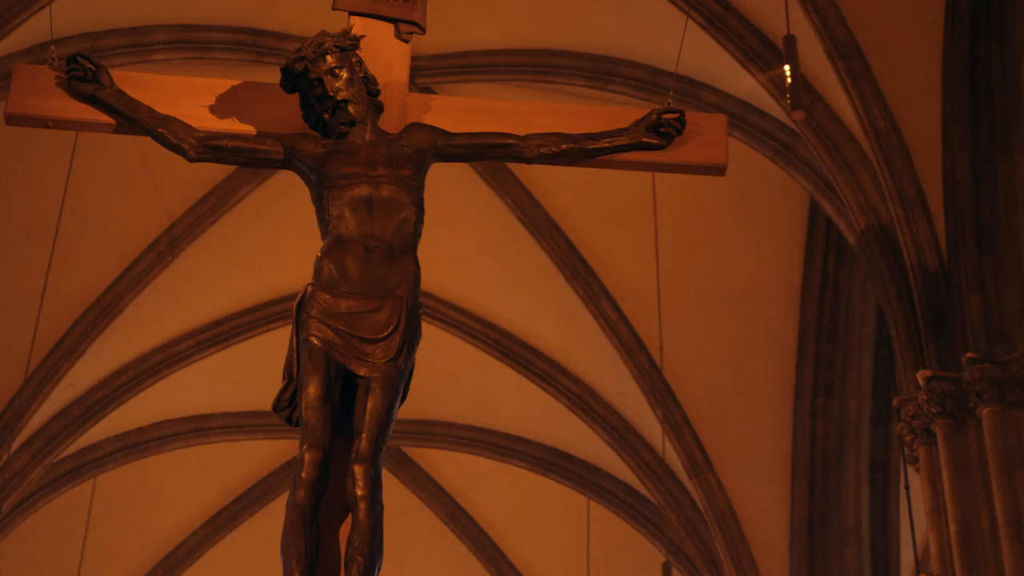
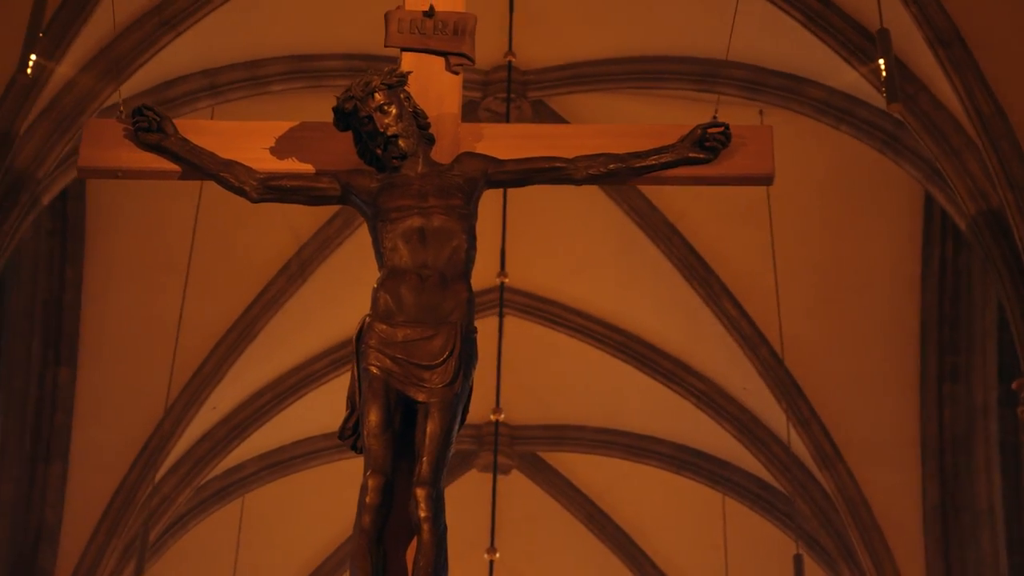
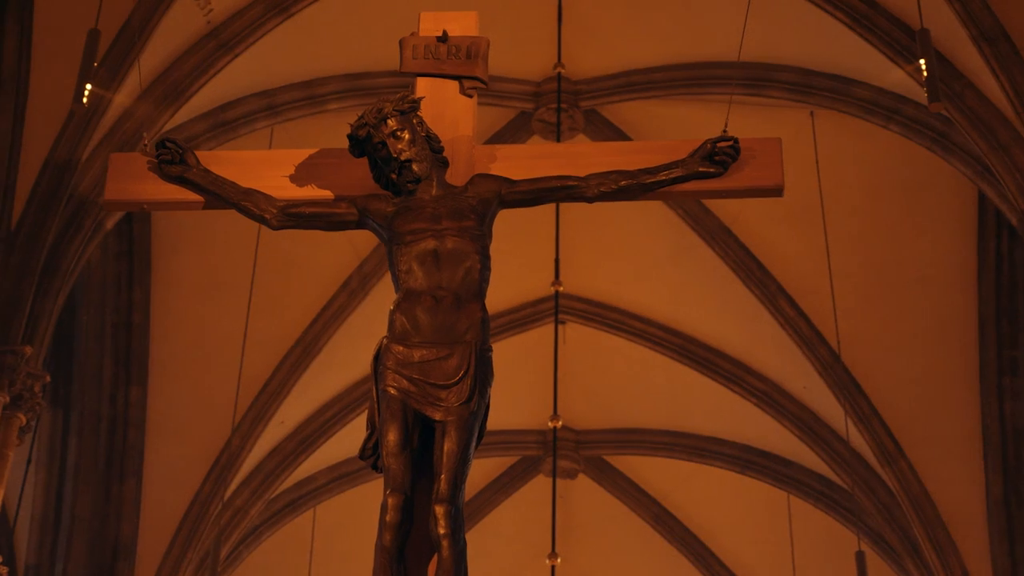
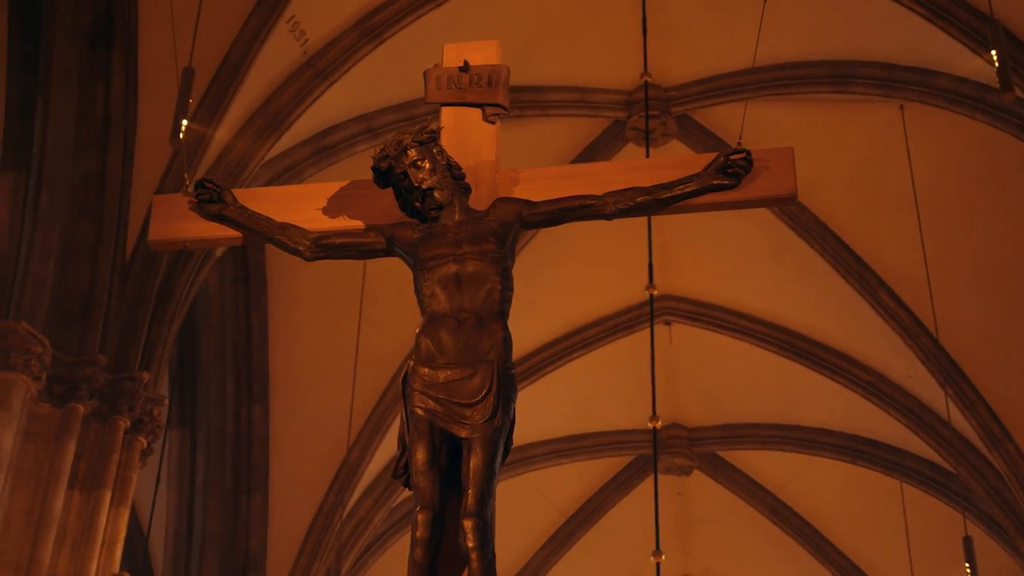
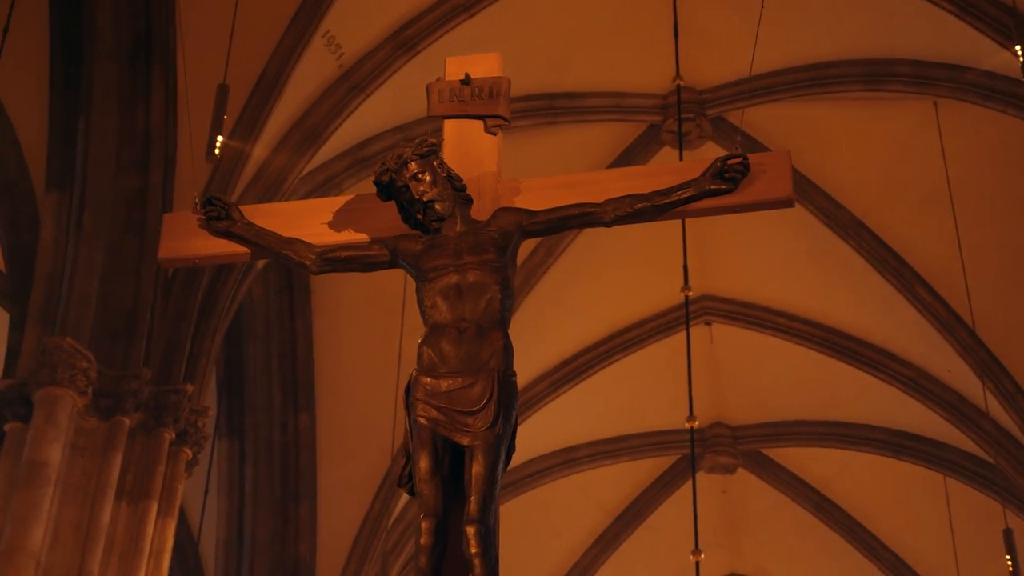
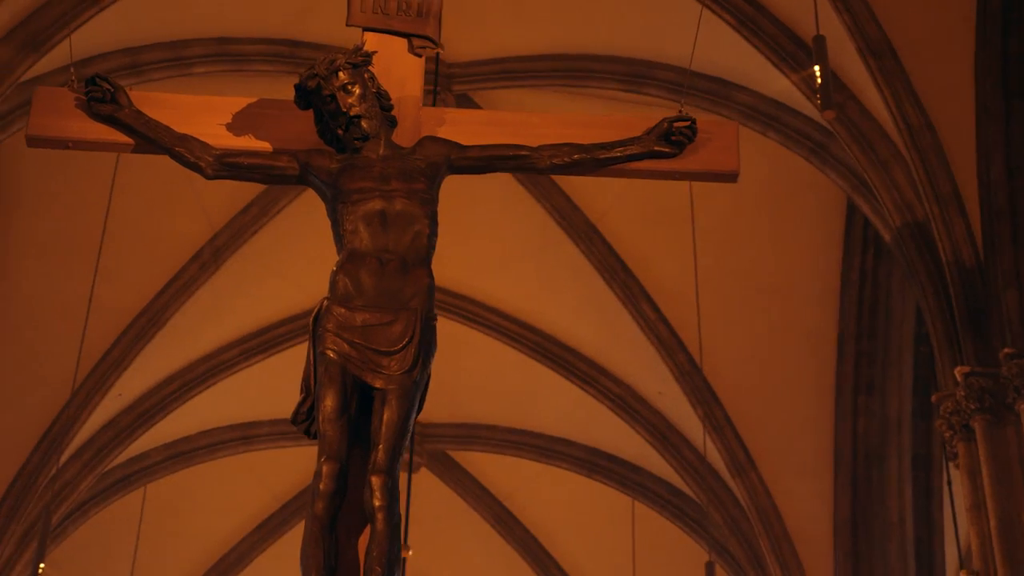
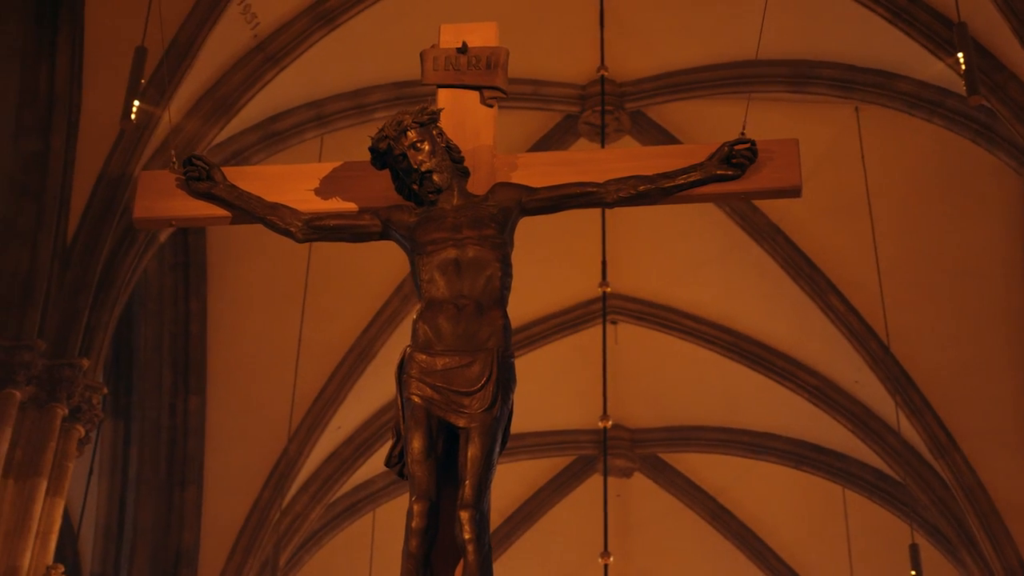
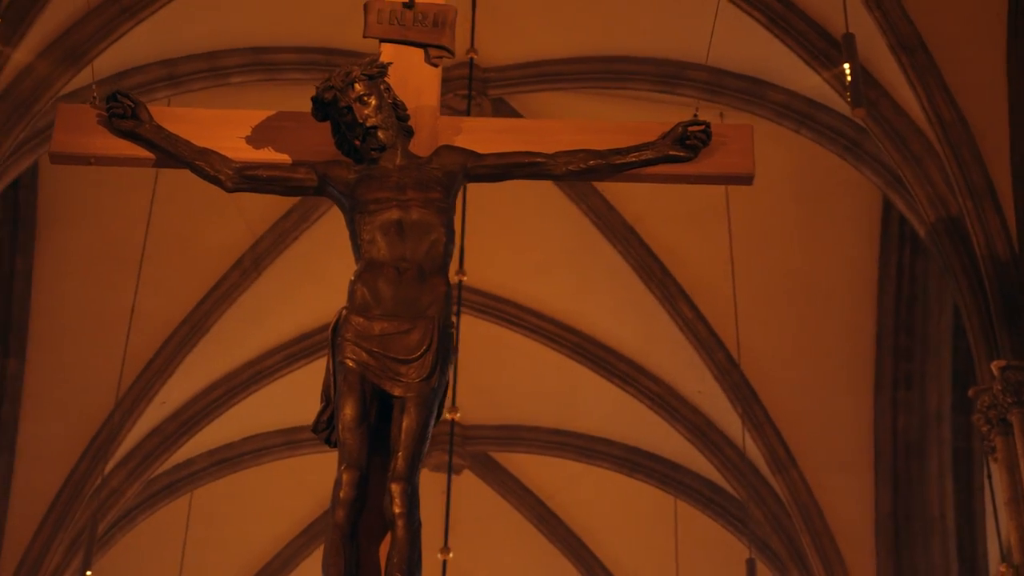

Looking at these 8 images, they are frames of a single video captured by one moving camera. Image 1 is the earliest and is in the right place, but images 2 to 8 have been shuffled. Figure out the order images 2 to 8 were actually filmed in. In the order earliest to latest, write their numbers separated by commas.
6, 8, 2, 3, 7, 4, 5
